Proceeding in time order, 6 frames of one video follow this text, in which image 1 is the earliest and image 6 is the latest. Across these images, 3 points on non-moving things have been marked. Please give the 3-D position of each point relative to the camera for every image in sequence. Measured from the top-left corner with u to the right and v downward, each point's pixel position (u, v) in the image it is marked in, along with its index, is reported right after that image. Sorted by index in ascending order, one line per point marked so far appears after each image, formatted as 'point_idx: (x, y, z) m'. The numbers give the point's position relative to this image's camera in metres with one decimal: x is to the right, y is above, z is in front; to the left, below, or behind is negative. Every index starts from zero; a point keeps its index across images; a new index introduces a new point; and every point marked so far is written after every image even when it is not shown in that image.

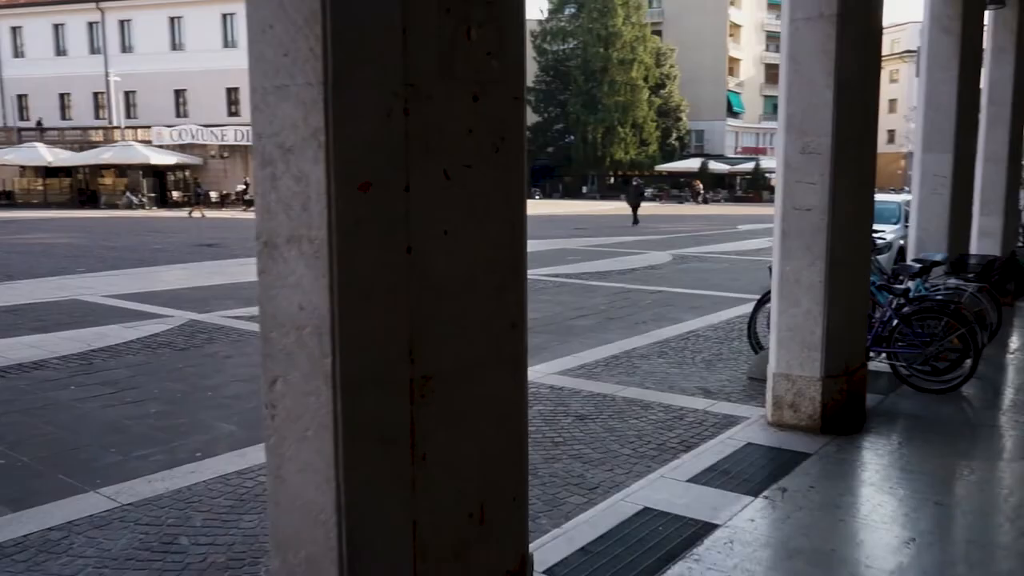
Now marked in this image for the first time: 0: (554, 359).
0: (+0.4, -0.7, +7.8) m
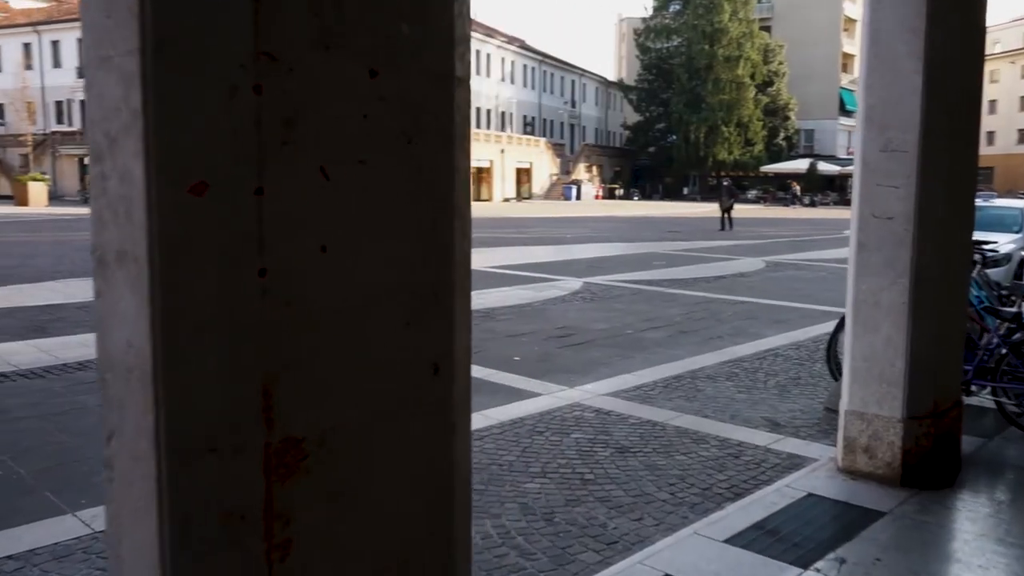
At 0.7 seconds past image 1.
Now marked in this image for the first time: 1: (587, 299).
0: (+0.8, -0.8, +7.1) m
1: (+1.1, -0.2, +12.4) m
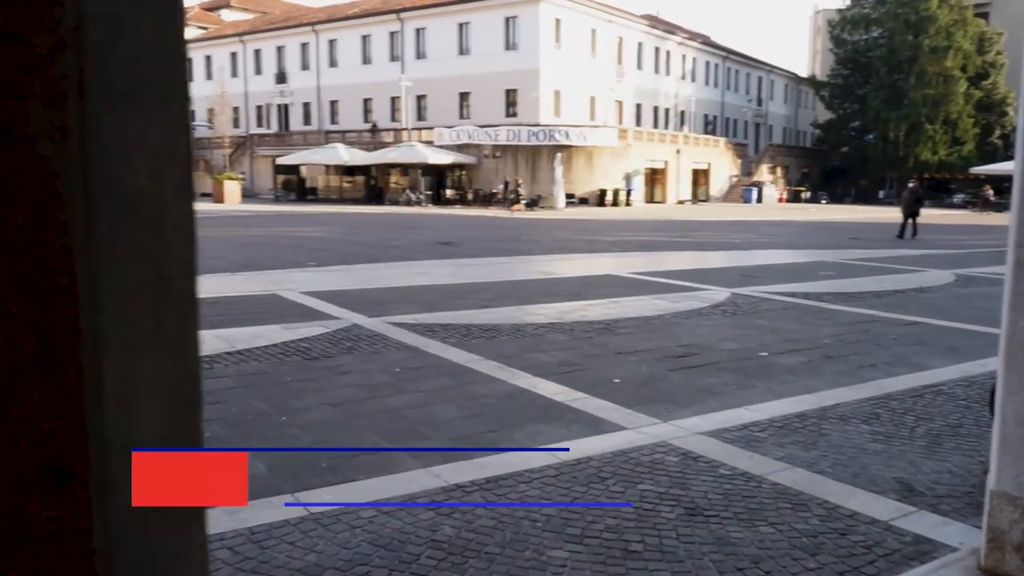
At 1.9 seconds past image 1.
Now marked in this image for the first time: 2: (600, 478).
0: (+1.5, -0.9, +6.1) m
1: (+2.9, -0.3, +11.2) m
2: (+0.5, -1.1, +4.6) m
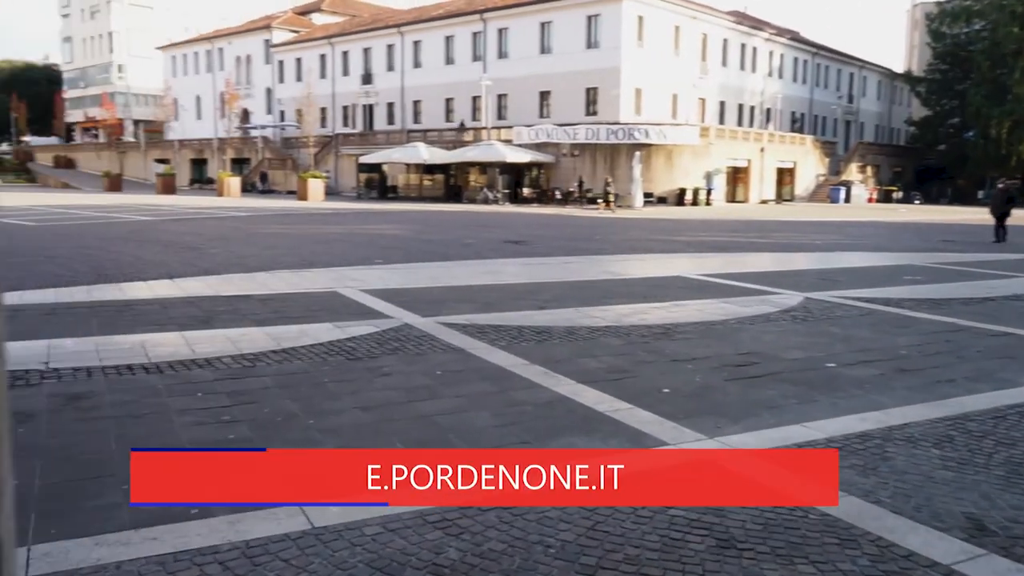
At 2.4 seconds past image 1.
0: (+1.7, -1.0, +5.6) m
1: (+3.6, -0.4, +10.6) m
2: (+0.6, -1.1, +4.3) m
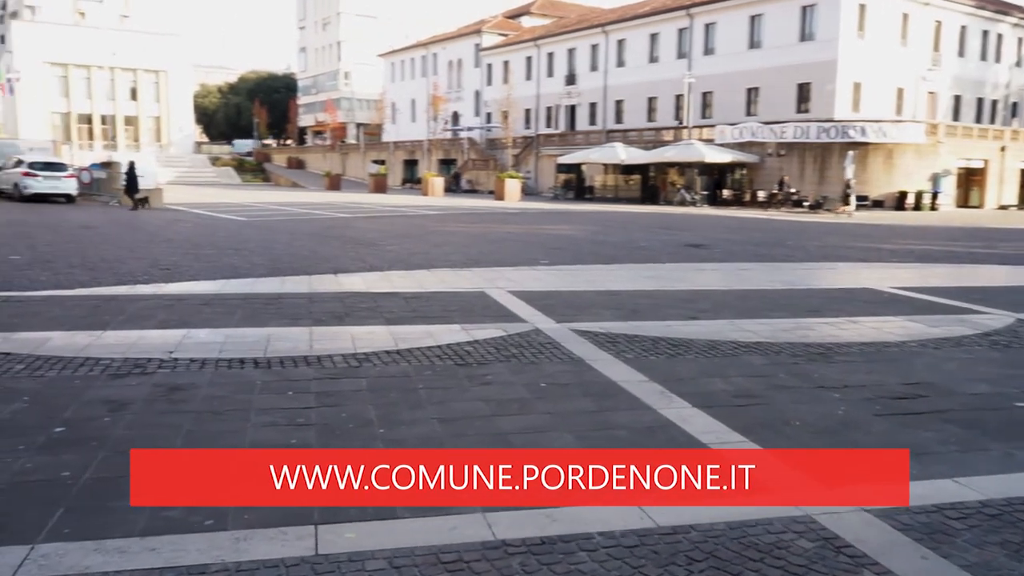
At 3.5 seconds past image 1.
0: (+2.2, -1.1, +4.6) m
1: (+5.2, -0.6, +8.9) m
2: (+0.7, -1.2, +3.6) m
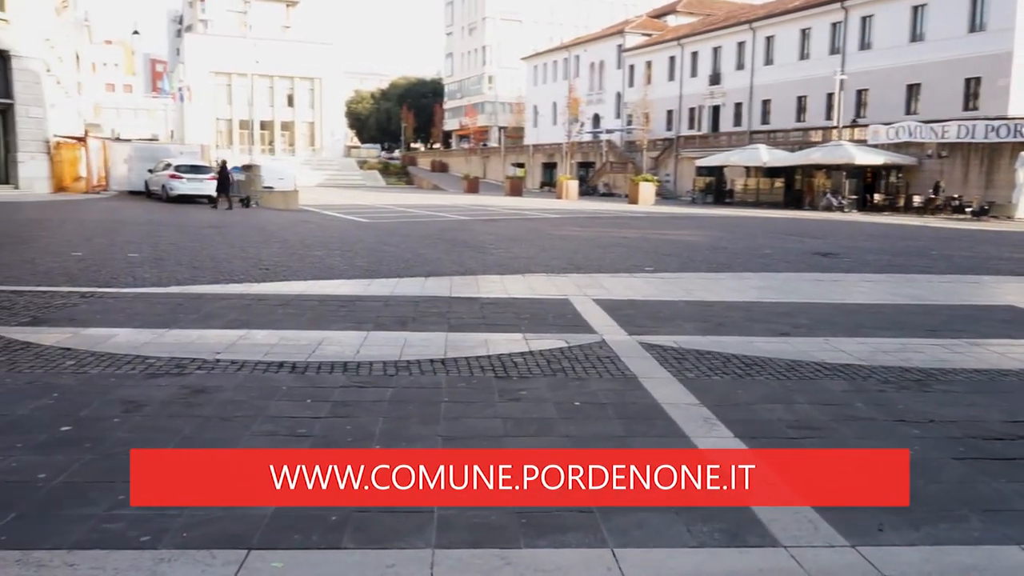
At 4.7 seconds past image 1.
0: (+2.0, -1.2, +3.8) m
1: (+5.8, -0.8, +7.6) m
2: (+0.4, -1.2, +3.1) m
